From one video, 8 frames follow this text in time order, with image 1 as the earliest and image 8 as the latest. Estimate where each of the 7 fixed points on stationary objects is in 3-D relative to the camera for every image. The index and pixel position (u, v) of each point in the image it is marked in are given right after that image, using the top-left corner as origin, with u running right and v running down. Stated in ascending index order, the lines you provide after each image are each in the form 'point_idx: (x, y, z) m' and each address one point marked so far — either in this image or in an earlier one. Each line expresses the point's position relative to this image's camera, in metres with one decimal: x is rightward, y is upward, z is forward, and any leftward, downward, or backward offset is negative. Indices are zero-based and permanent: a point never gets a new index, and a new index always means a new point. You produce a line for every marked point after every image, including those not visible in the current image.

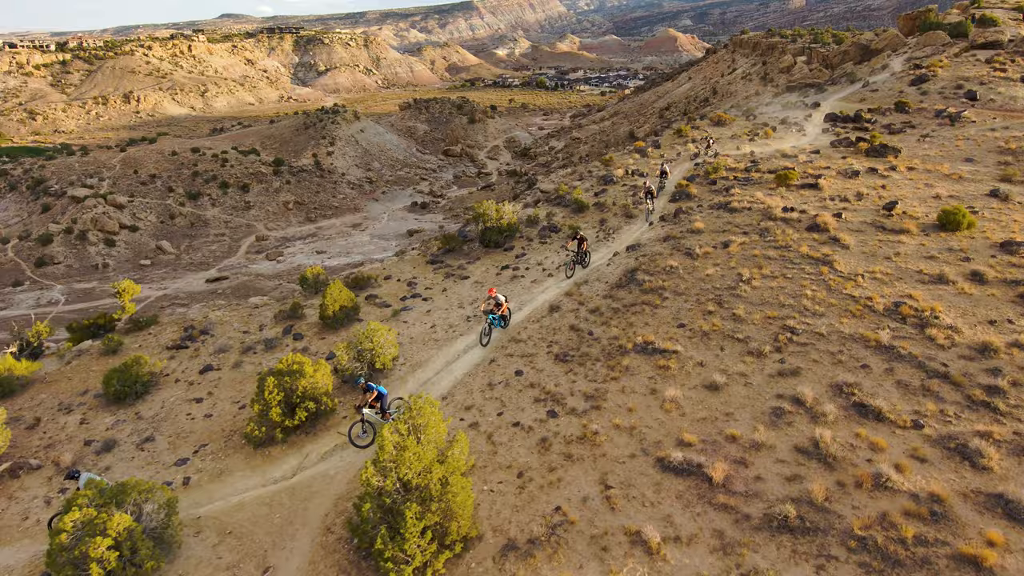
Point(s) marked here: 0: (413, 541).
0: (-1.7, -4.3, +9.0) m
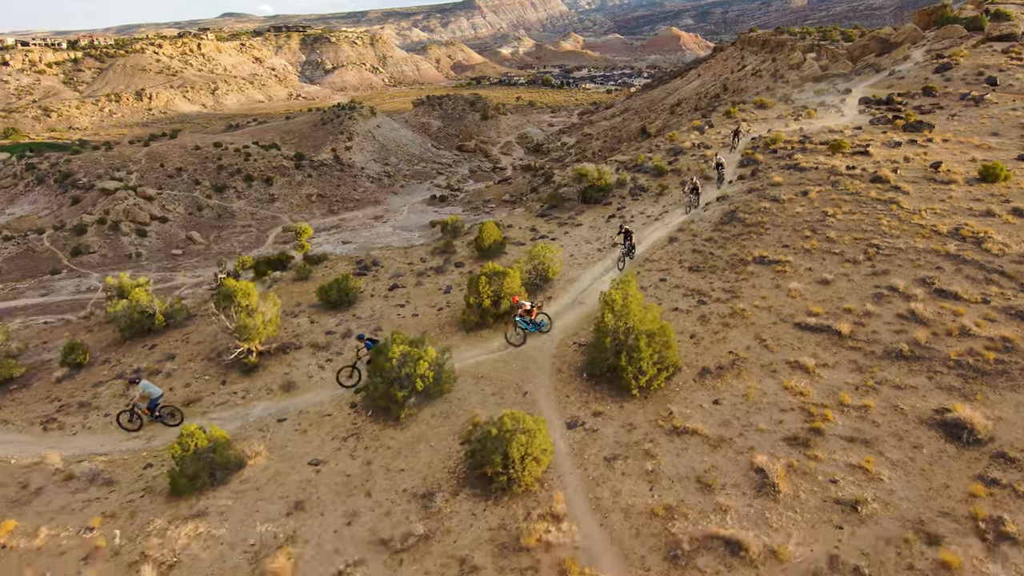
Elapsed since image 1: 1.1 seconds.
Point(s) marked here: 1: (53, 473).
0: (+3.2, -1.7, +12.9) m
1: (-11.1, -4.4, +12.8) m
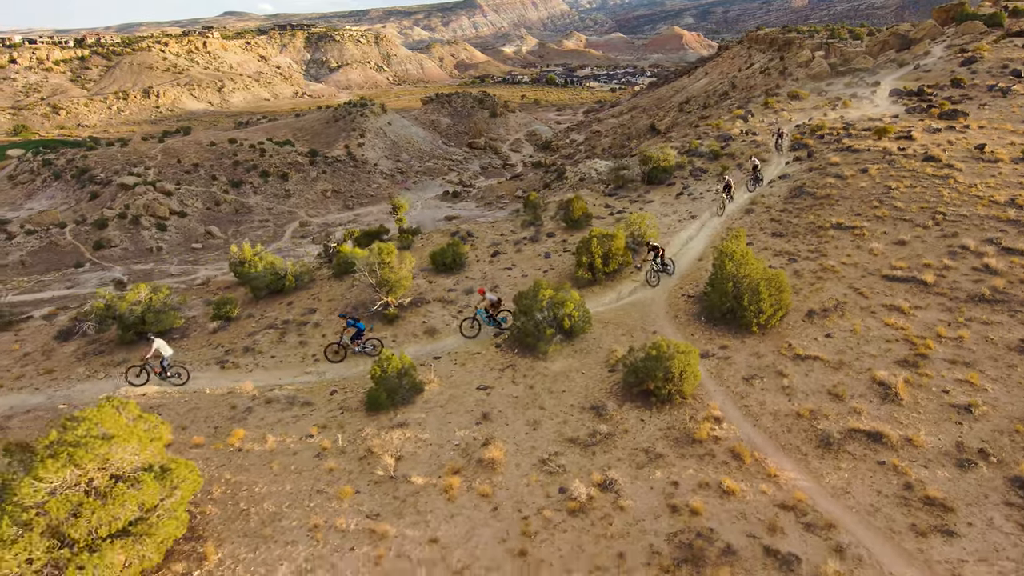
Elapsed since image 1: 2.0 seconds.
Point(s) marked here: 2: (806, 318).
0: (+7.1, -0.4, +14.8) m
1: (-7.2, -3.0, +14.8) m
2: (+8.5, -0.9, +15.4) m
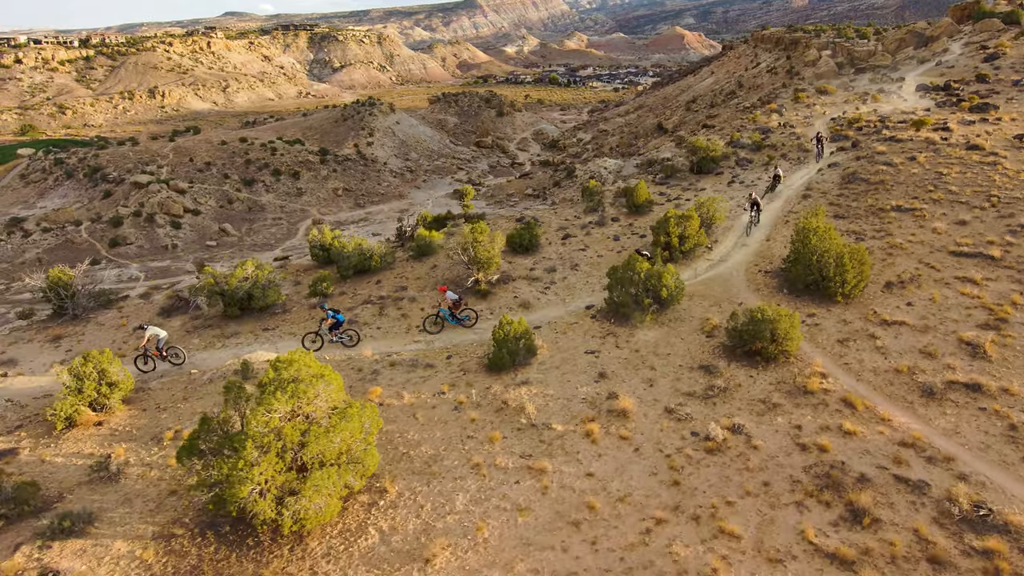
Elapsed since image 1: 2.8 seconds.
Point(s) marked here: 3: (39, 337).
0: (+10.2, +0.5, +16.0) m
1: (-4.1, -2.2, +15.9) m
2: (+11.6, -0.1, +16.5) m
3: (-17.9, -1.8, +20.0) m
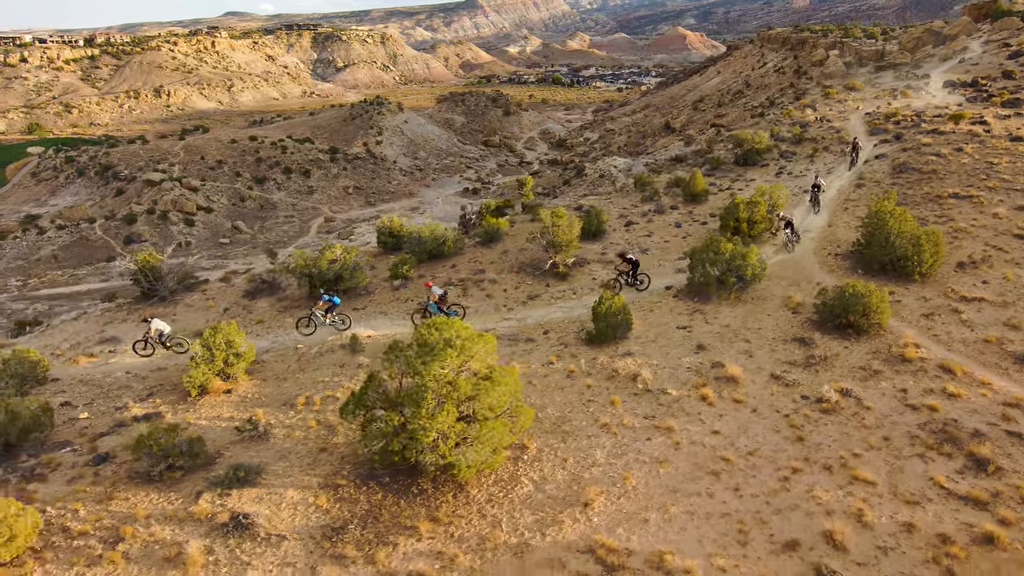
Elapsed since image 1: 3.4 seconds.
0: (+13.1, +1.1, +16.8) m
1: (-1.2, -1.5, +16.7) m
2: (+14.6, +0.6, +17.3) m
3: (-14.9, -1.1, +20.8) m
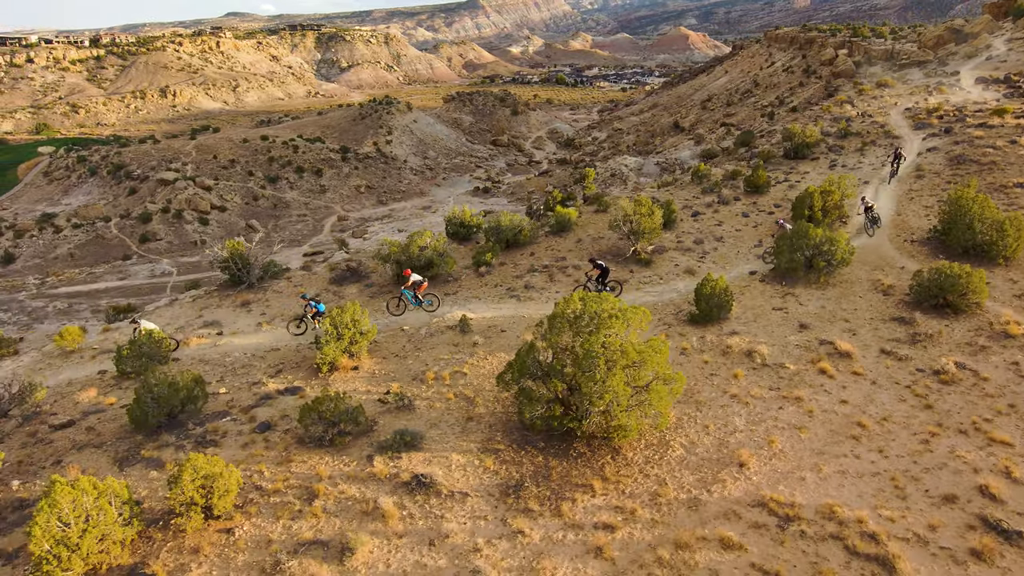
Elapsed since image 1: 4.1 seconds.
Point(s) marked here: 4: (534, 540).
0: (+16.4, +1.7, +17.4) m
1: (+2.1, -1.0, +17.3) m
2: (+17.9, +1.2, +18.0) m
3: (-11.7, -0.6, +21.4) m
4: (+0.4, -4.5, +9.4) m
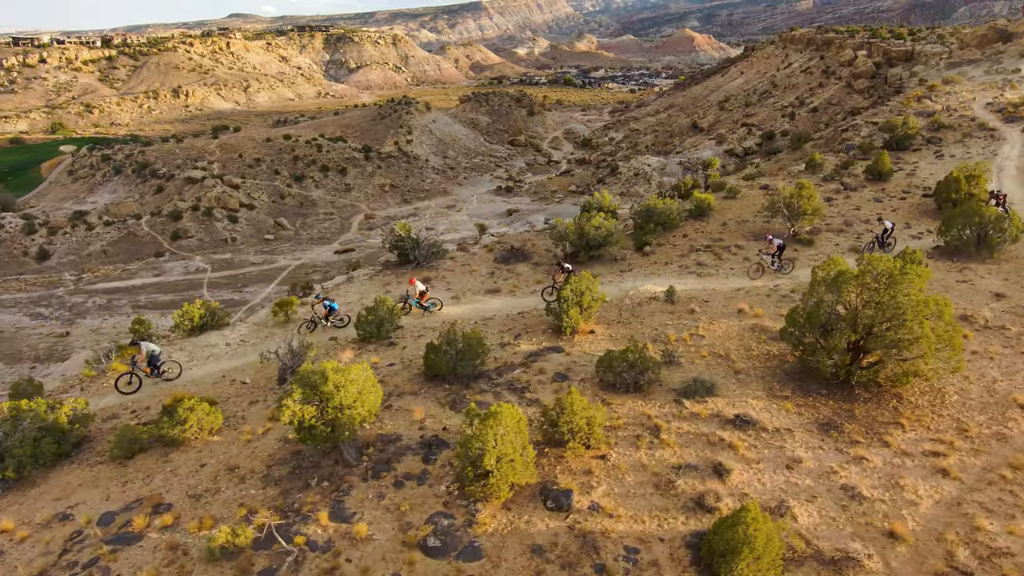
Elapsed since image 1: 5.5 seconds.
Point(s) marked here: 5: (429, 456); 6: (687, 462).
0: (+23.4, +2.6, +18.7) m
1: (+9.1, -0.1, +18.6) m
2: (+24.8, +2.1, +19.2) m
3: (-4.7, +0.3, +22.6) m
4: (+7.4, -3.6, +10.6) m
5: (-1.7, -3.5, +11.0) m
6: (+3.5, -3.5, +10.7) m
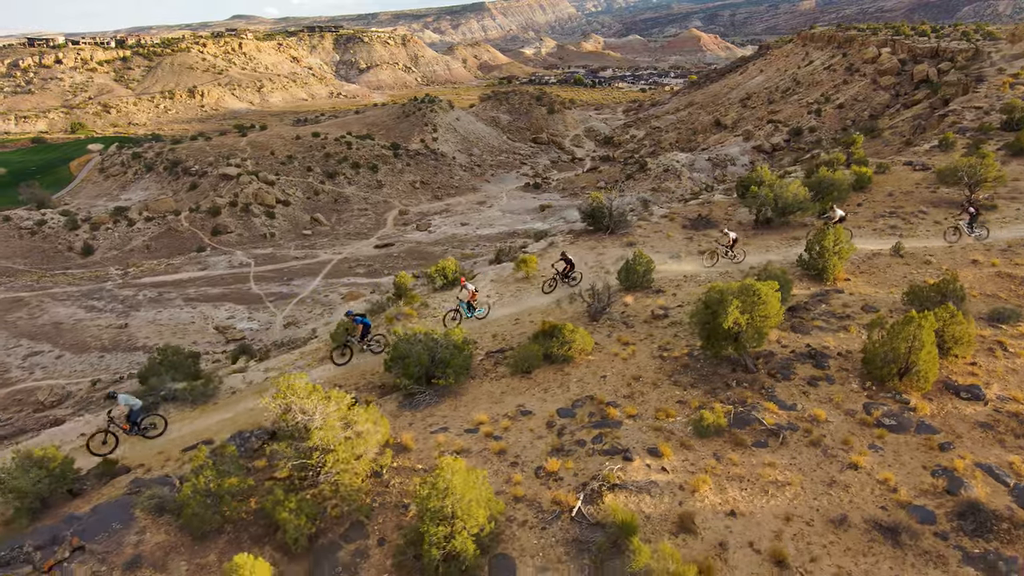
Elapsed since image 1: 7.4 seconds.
0: (+32.4, +4.3, +20.3) m
1: (+18.1, +1.6, +20.2) m
2: (+33.9, +3.8, +20.9) m
3: (+4.4, +2.0, +24.3) m
4: (+16.4, -1.9, +12.3) m
5: (+7.4, -1.8, +12.7) m
6: (+12.5, -1.9, +12.3) m
